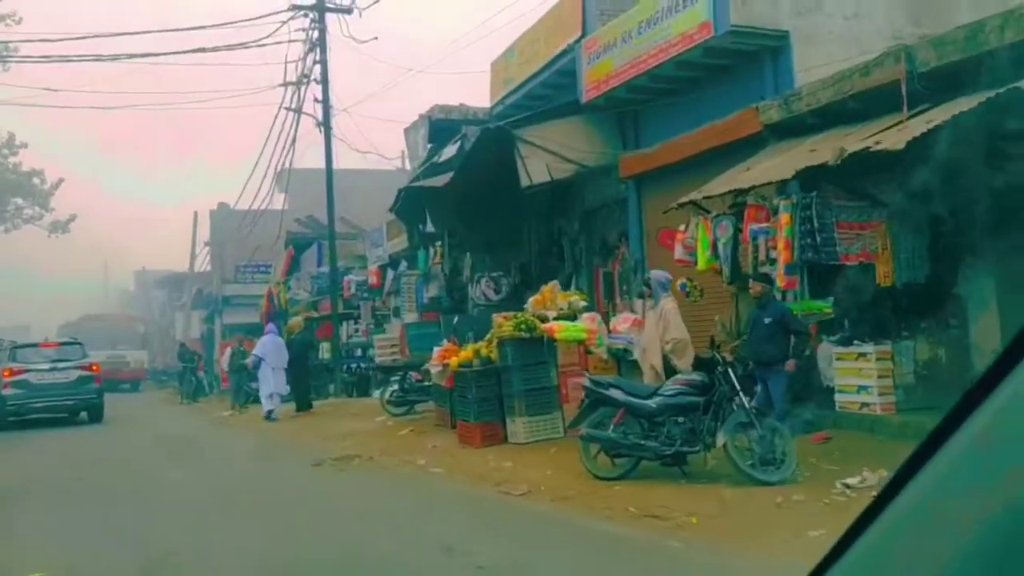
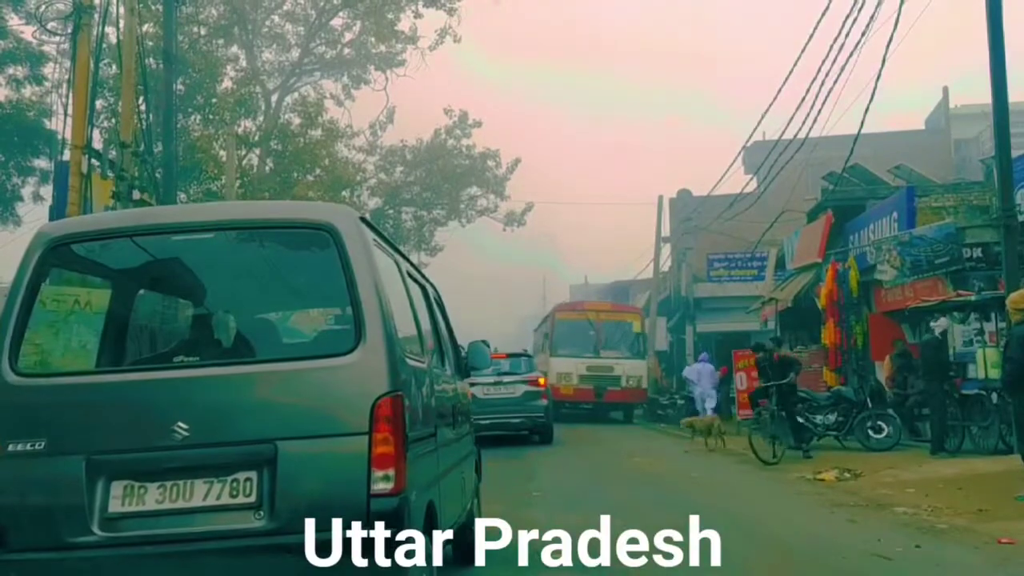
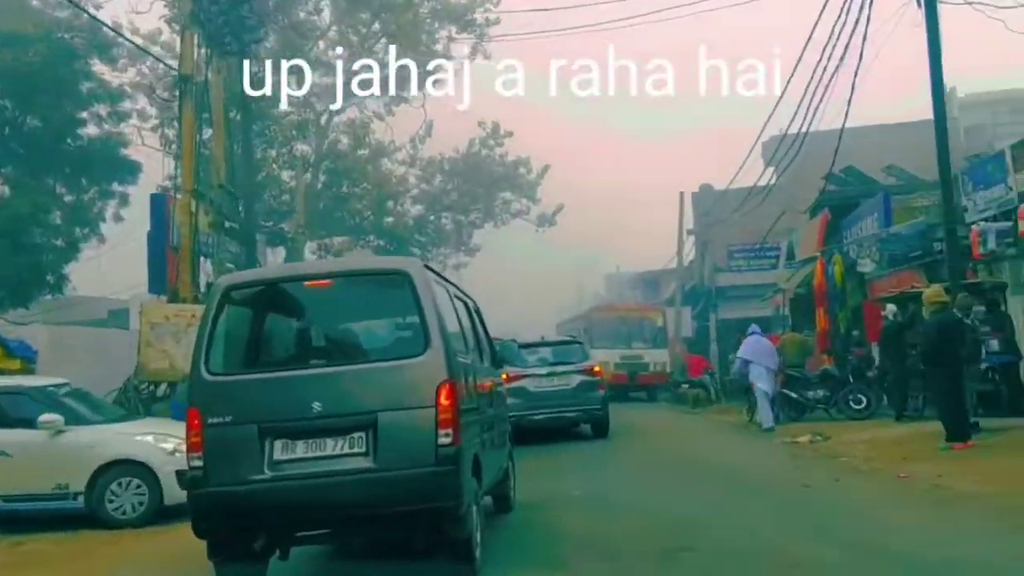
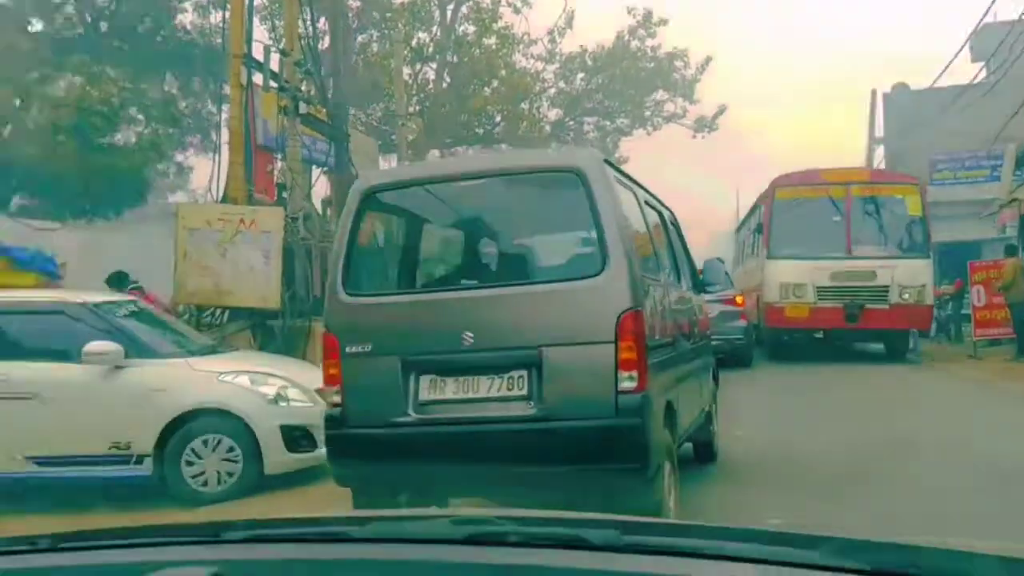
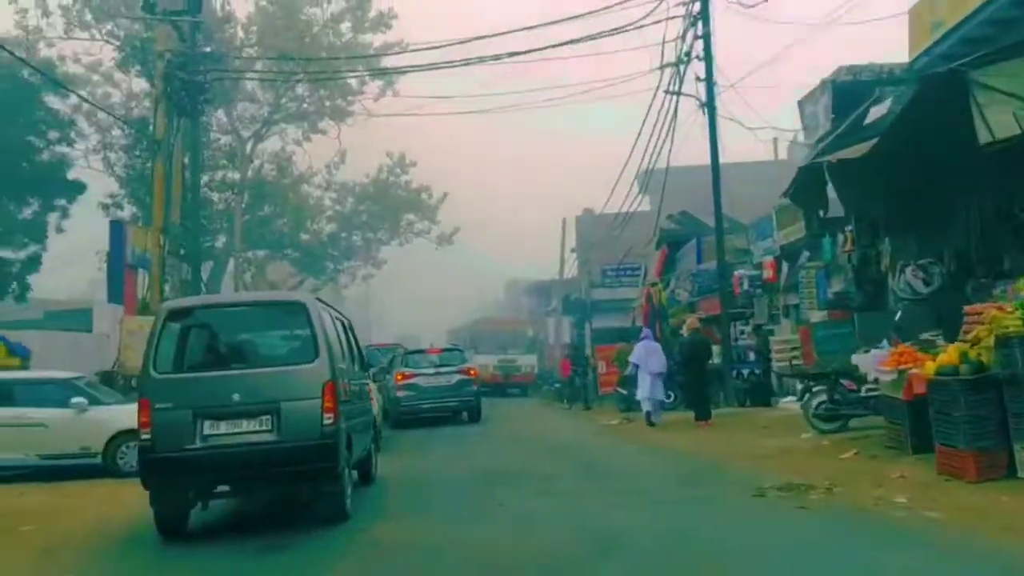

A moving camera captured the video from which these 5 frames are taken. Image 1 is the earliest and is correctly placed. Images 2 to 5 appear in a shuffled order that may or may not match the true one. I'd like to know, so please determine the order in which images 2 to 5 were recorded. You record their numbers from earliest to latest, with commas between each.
5, 3, 2, 4
